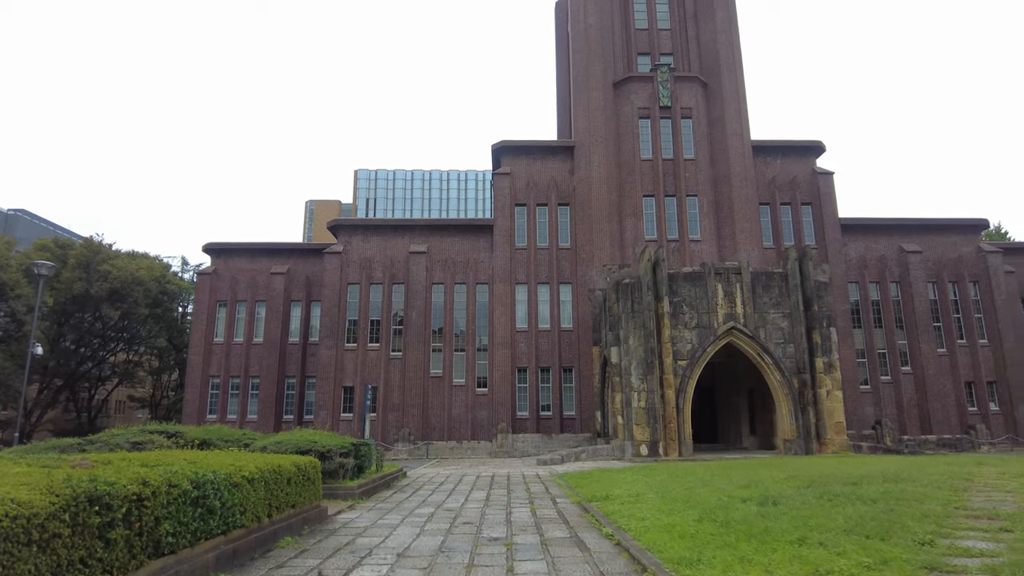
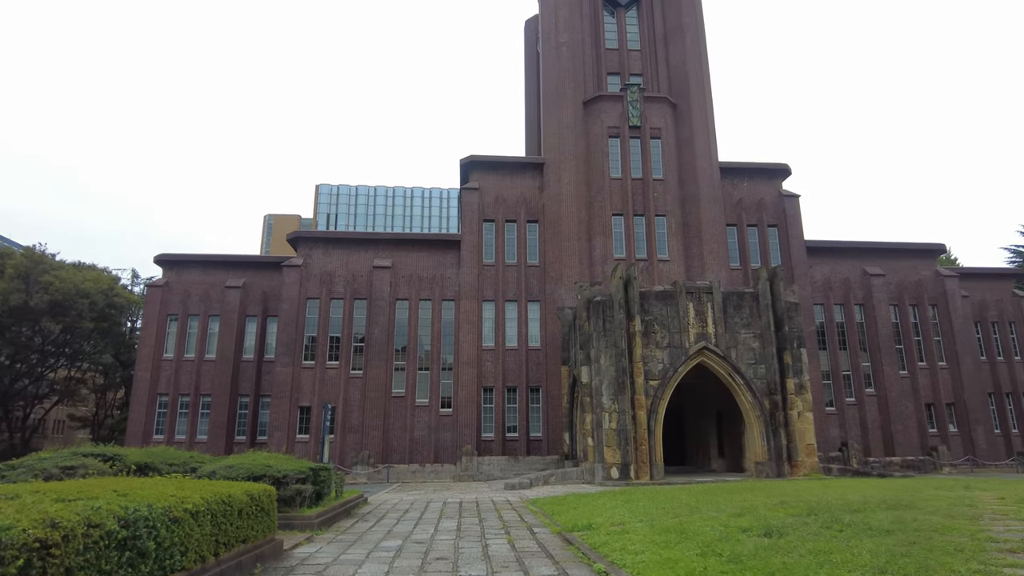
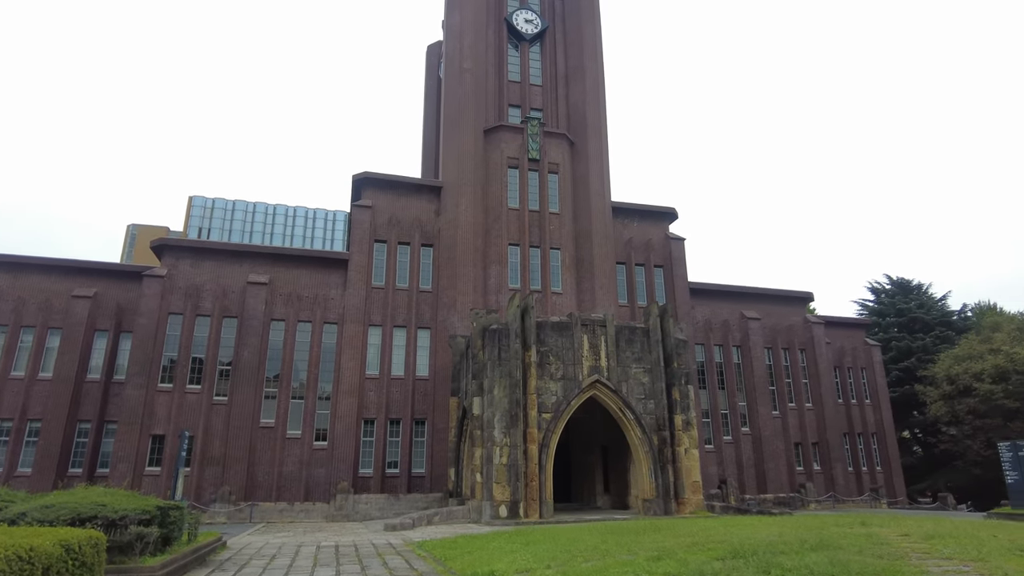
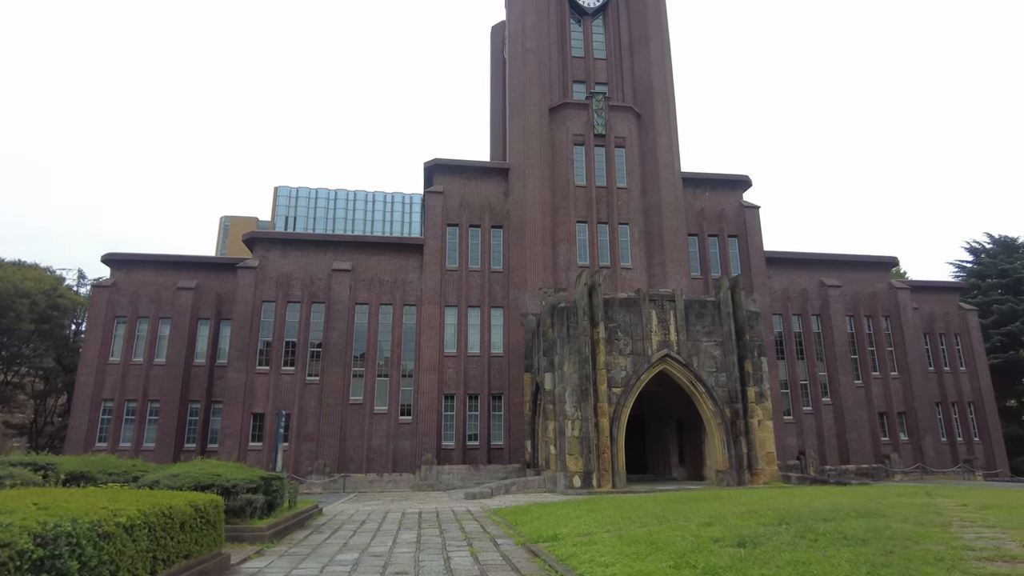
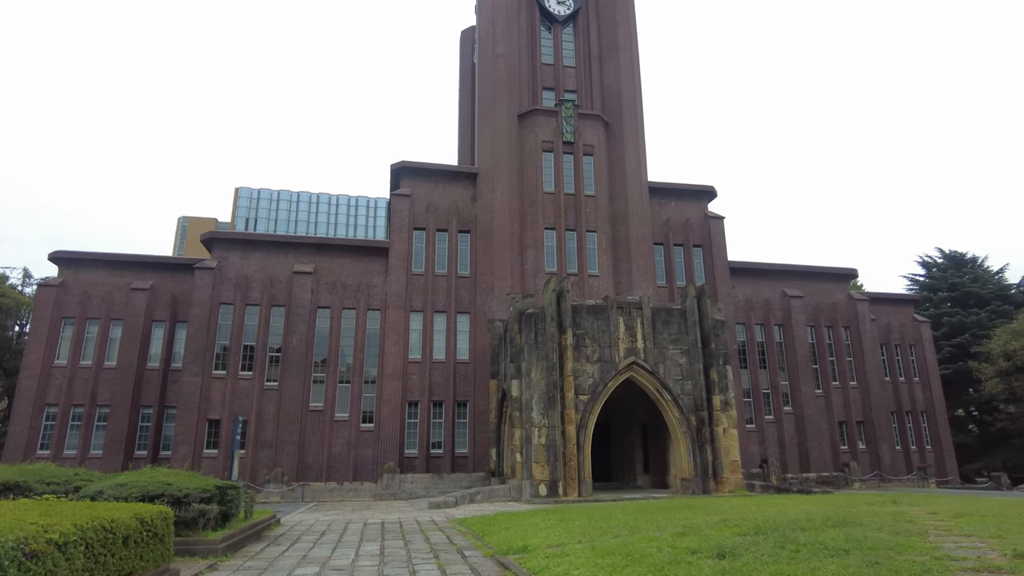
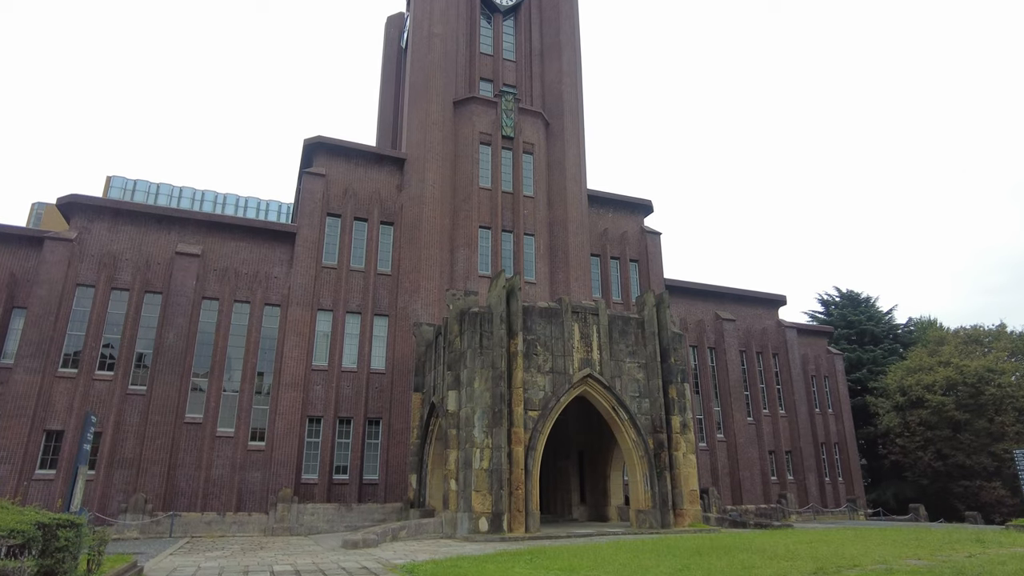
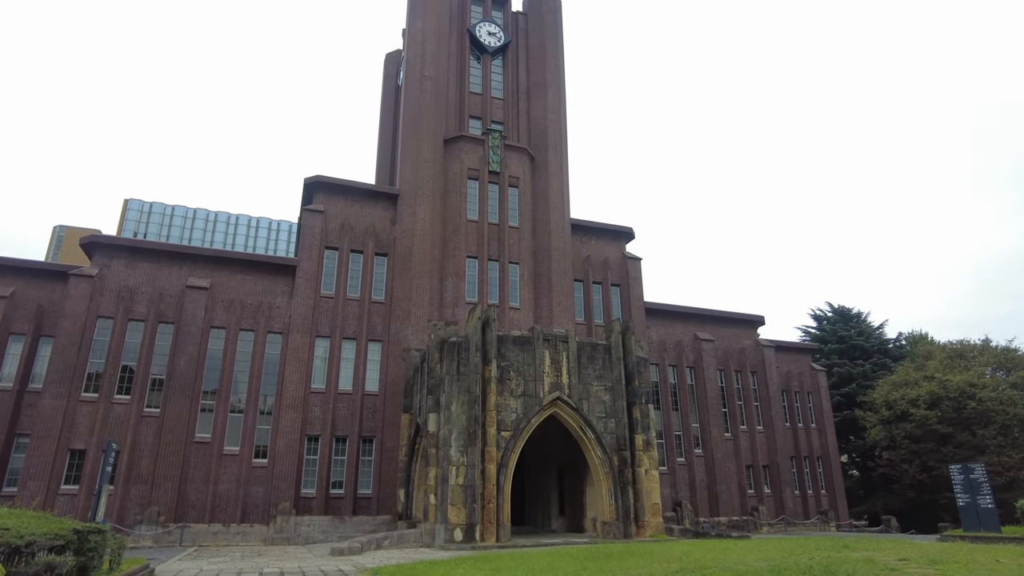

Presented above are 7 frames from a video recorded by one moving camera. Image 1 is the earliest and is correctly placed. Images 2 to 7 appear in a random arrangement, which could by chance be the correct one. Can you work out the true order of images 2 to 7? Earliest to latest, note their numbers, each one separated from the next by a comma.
2, 4, 5, 3, 7, 6
